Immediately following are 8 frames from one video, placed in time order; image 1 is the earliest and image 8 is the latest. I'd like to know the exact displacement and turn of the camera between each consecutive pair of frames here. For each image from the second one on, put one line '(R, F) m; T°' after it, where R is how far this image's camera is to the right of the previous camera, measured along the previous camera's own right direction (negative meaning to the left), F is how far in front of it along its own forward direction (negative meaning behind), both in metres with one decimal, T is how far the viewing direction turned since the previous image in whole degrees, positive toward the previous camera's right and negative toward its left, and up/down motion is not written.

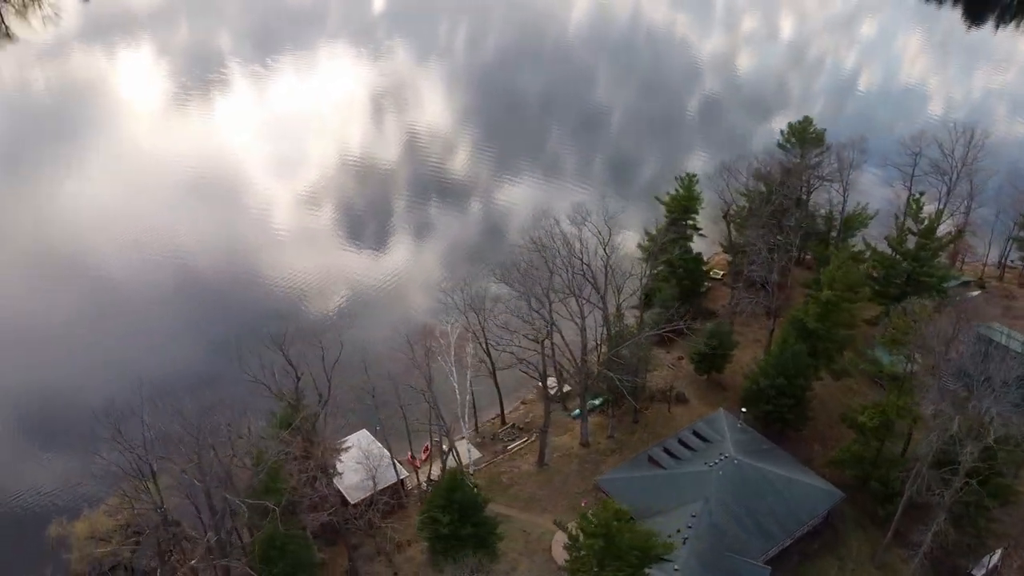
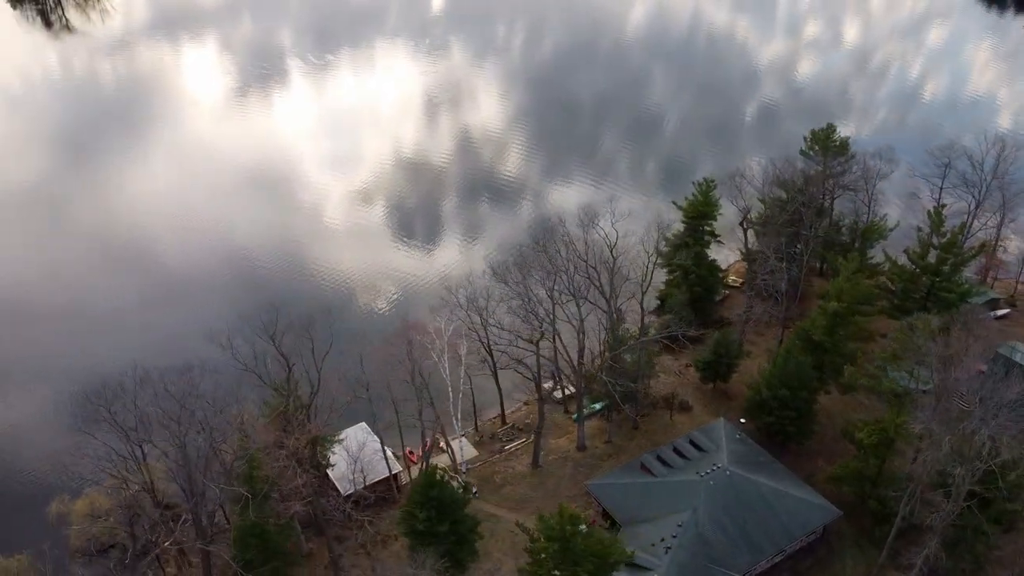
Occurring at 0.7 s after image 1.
(+2.4, +0.2) m; -3°
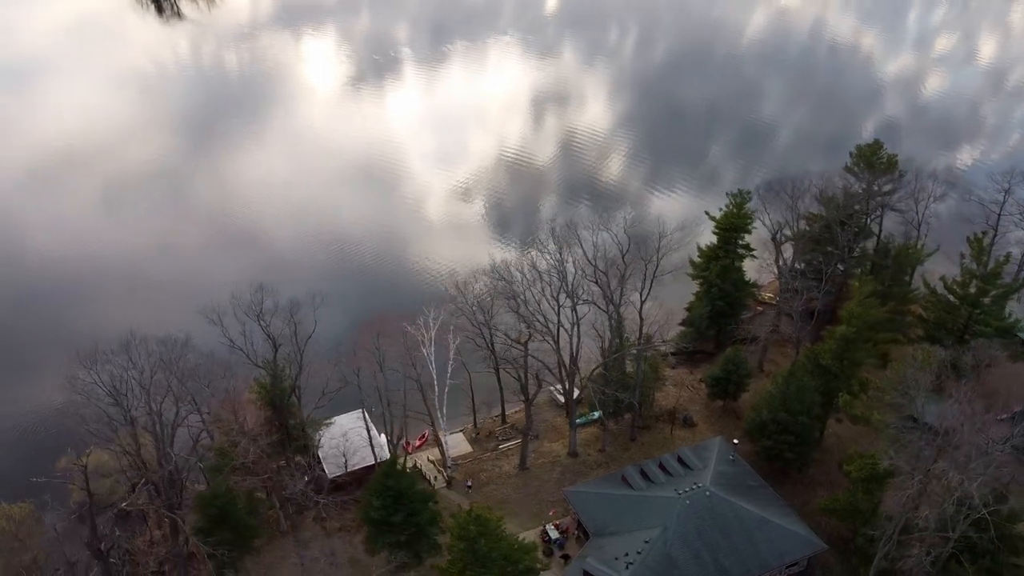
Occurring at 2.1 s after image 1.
(+4.7, +0.5) m; -7°
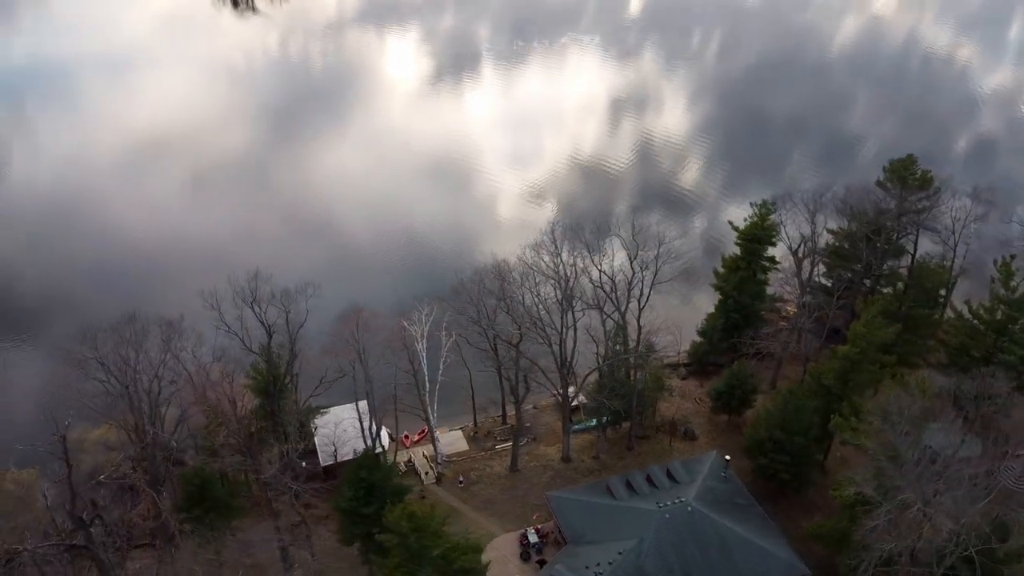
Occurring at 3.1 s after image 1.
(+3.3, +0.3) m; -5°
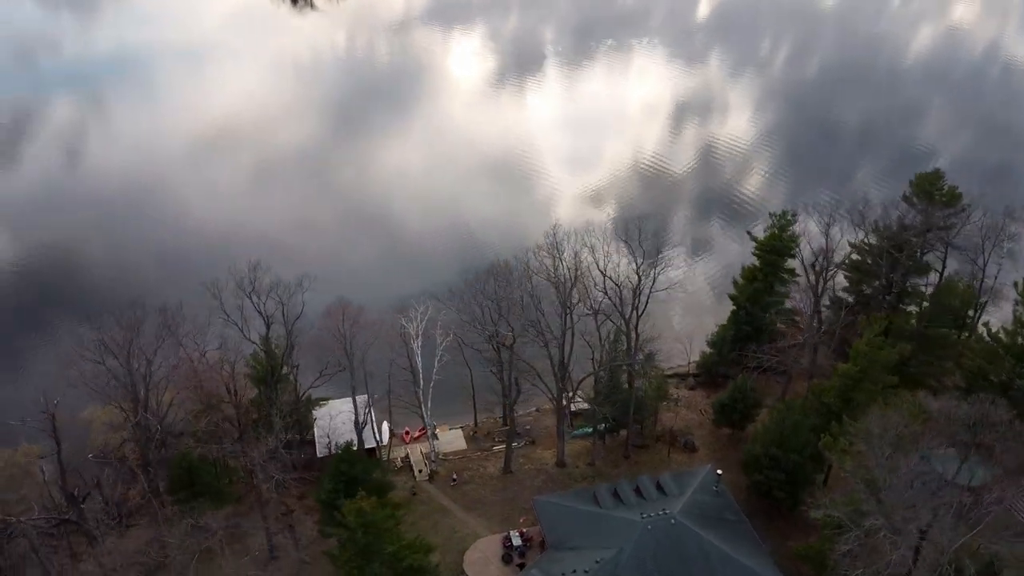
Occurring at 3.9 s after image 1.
(+2.7, +0.2) m; -4°
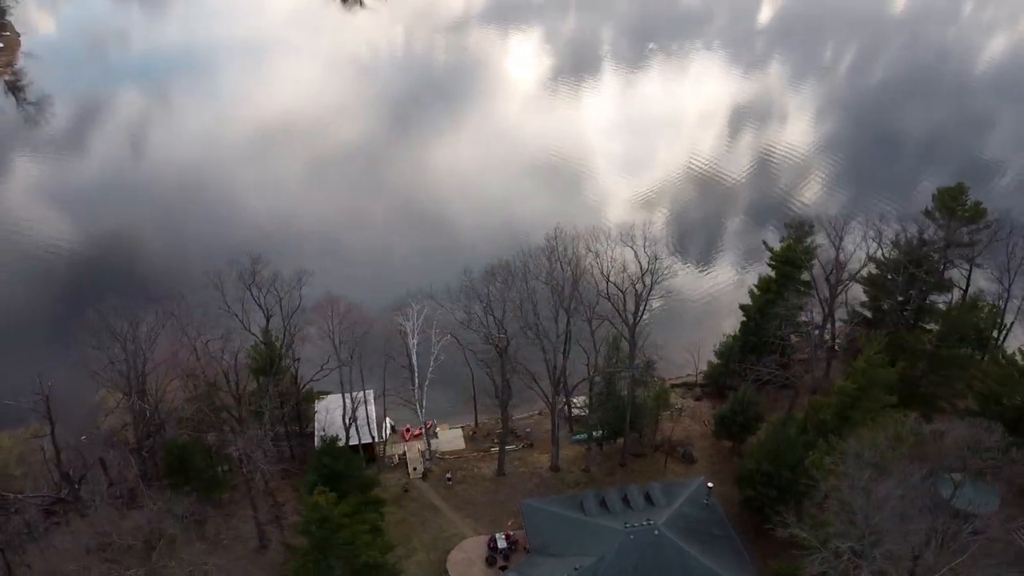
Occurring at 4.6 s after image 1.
(+2.4, +0.1) m; -3°
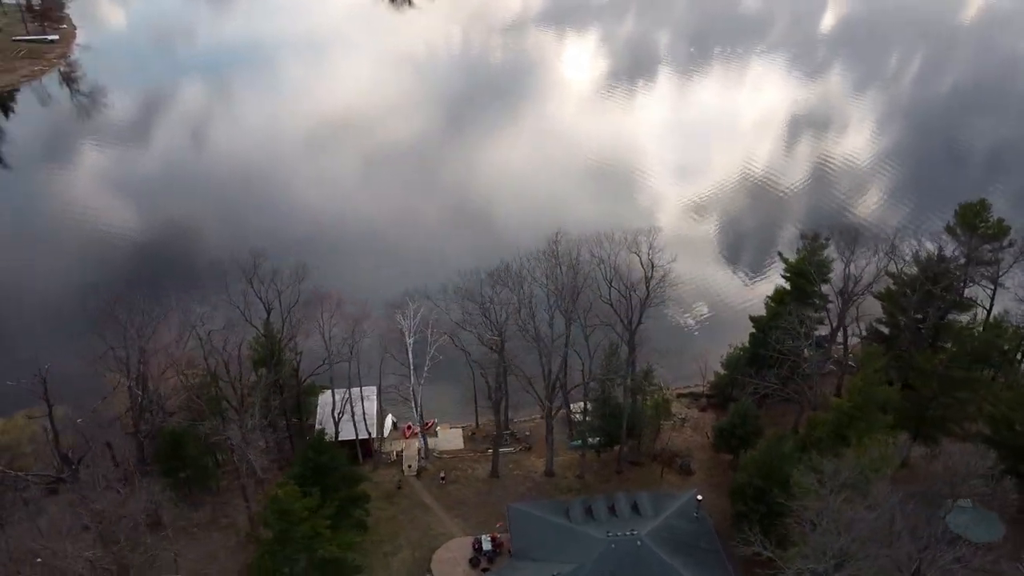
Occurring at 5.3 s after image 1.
(+2.3, +0.1) m; -3°
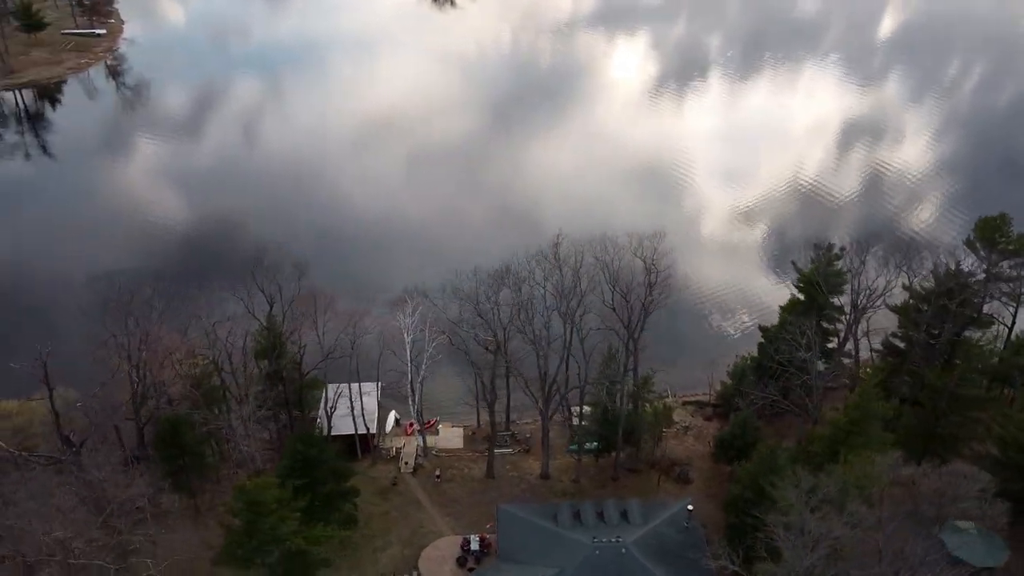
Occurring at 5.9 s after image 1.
(+2.0, +0.1) m; -3°
